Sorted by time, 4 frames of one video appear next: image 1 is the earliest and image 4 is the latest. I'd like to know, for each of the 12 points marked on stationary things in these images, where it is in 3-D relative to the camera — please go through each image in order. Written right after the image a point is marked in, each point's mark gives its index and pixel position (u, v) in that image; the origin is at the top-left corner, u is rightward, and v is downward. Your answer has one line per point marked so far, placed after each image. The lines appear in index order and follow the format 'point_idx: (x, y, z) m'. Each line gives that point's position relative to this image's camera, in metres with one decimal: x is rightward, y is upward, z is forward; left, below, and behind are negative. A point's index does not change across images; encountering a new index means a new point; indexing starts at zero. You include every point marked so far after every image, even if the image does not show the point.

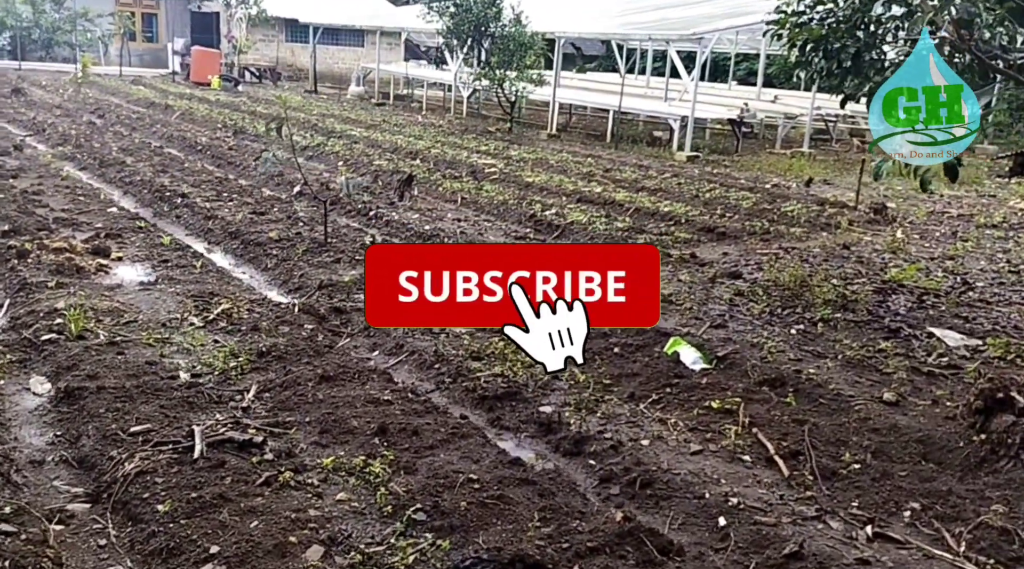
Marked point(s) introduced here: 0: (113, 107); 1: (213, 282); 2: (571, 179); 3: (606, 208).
0: (-6.3, +2.8, +15.7) m
1: (-1.8, 0.0, +6.1) m
2: (+0.7, +1.2, +11.2) m
3: (+0.9, +0.8, +9.6) m
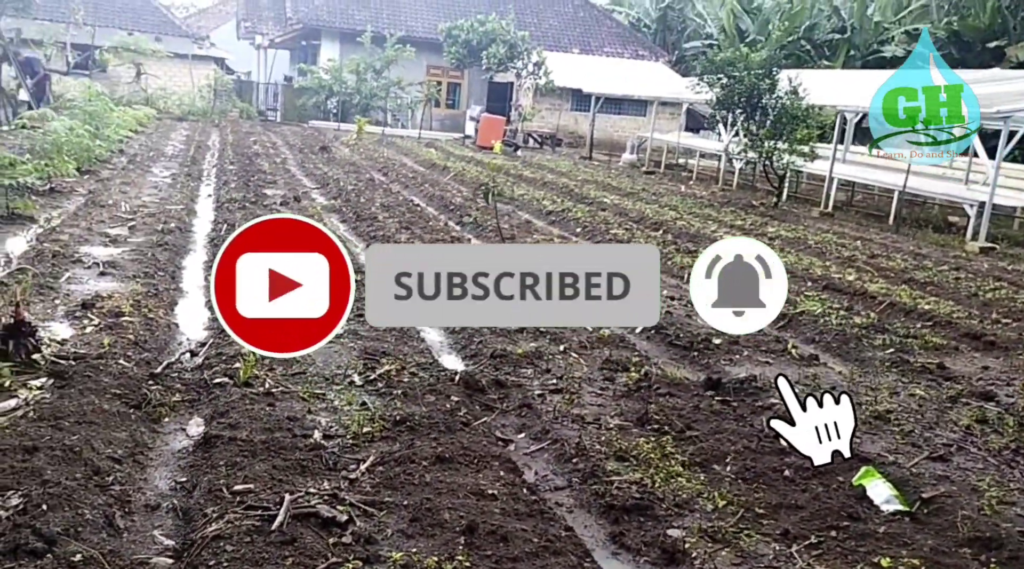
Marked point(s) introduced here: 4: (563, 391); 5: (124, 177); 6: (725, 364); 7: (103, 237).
0: (-1.9, +2.0, +16.7) m
1: (-0.7, -0.4, +6.1) m
2: (+3.2, +0.2, +10.2) m
3: (+3.0, -0.1, +8.6) m
4: (+0.3, -0.6, +5.4) m
5: (-4.9, +1.6, +13.3) m
6: (+1.3, -0.5, +6.2) m
7: (-3.7, +0.6, +9.0) m
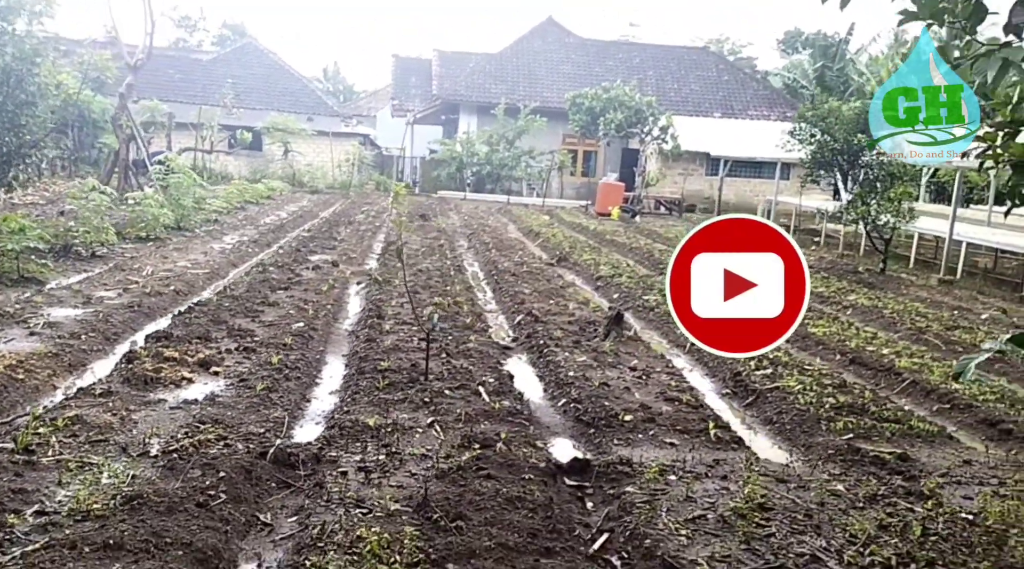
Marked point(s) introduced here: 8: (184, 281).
0: (-0.4, +0.9, +16.3) m
1: (-1.5, -0.7, +5.5) m
2: (+3.2, -0.5, +8.8) m
3: (+2.7, -0.6, +7.3) m
4: (-0.7, -0.9, +4.7) m
5: (-4.1, +0.7, +13.6) m
6: (+0.5, -0.8, +5.2) m
7: (-3.7, 0.0, +9.1) m
8: (-3.1, 0.0, +9.4) m
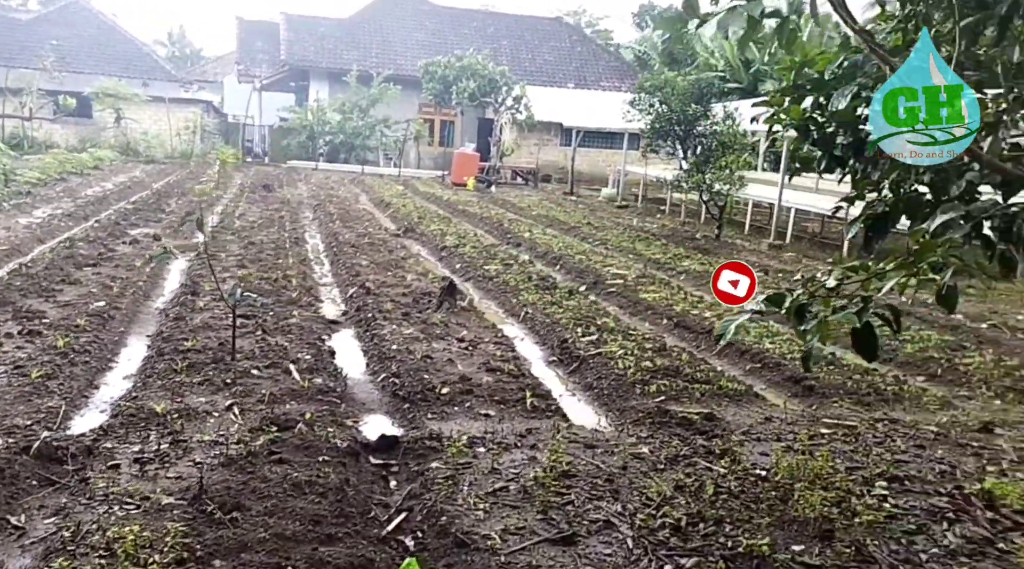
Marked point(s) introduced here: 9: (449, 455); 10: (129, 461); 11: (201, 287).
0: (-2.9, +1.3, +15.8) m
1: (-2.5, -0.6, +5.0) m
2: (+1.8, -0.2, +8.8) m
3: (+1.4, -0.4, +7.3) m
4: (-1.5, -0.8, +4.3) m
5: (-6.1, +1.0, +12.6) m
6: (-0.4, -0.7, +5.0) m
7: (-5.2, +0.2, +8.3) m
8: (-4.6, +0.2, +8.6) m
9: (-0.3, -0.8, +4.5) m
10: (-1.7, -0.8, +4.3) m
11: (-2.5, 0.0, +8.1) m
